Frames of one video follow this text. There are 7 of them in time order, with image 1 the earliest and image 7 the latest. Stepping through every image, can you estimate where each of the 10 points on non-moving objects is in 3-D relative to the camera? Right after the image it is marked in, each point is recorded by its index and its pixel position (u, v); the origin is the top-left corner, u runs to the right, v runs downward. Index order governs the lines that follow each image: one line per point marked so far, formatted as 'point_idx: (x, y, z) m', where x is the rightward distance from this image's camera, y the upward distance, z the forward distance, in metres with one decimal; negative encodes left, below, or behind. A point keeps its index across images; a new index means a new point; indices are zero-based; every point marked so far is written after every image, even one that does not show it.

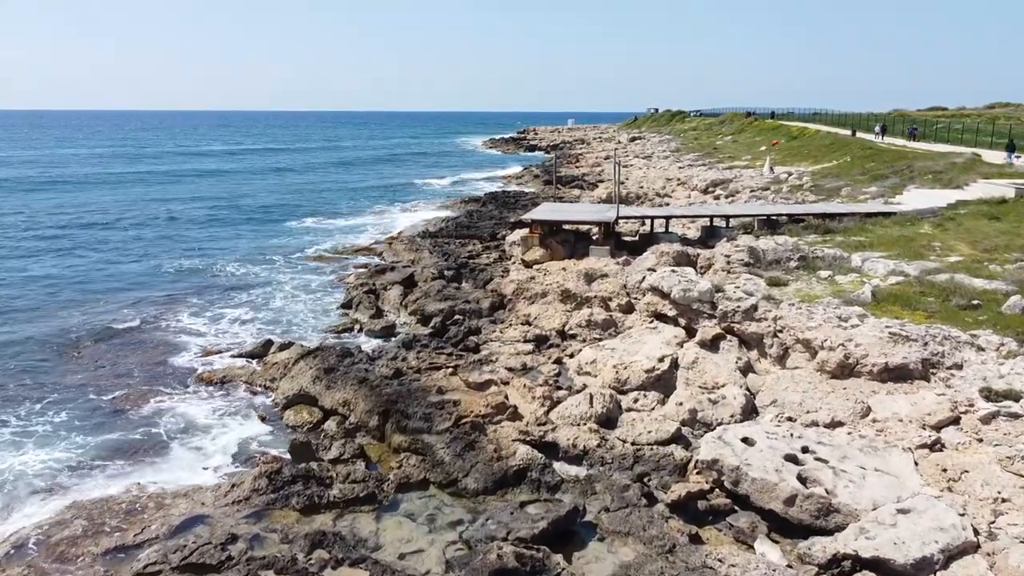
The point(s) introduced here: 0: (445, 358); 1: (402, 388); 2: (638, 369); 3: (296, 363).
0: (-1.6, -1.8, +18.8) m
1: (-2.4, -2.4, +16.9) m
2: (+2.5, -1.6, +16.2) m
3: (-5.1, -1.8, +18.9) m
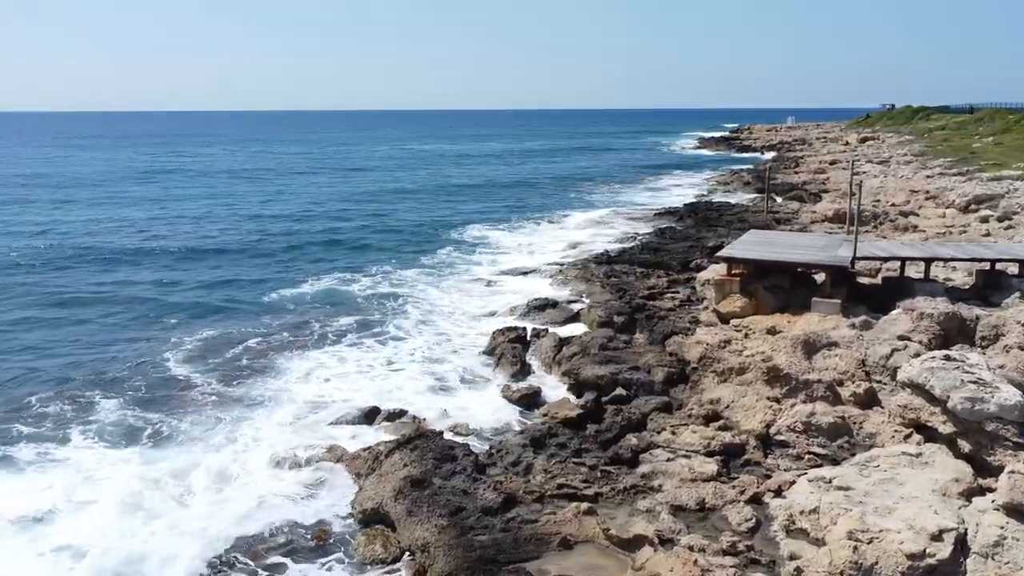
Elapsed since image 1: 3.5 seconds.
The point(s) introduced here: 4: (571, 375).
0: (+1.2, -3.1, +13.2) m
1: (-0.1, -3.7, +11.6) m
2: (+4.6, -3.1, +9.7) m
3: (-2.2, -3.0, +14.2) m
4: (+1.3, -1.9, +17.8) m
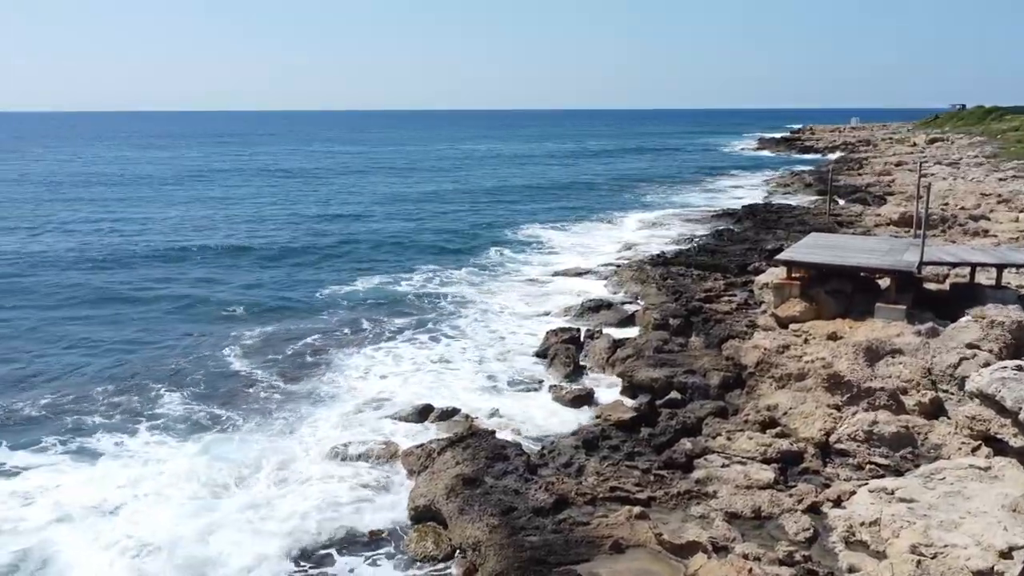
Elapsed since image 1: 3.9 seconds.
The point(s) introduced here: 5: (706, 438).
0: (+2.1, -3.1, +13.0) m
1: (+0.6, -3.7, +11.5) m
2: (+5.2, -3.2, +9.3) m
3: (-1.3, -3.0, +14.3) m
4: (+2.5, -2.0, +17.6) m
5: (+3.5, -2.7, +14.4) m
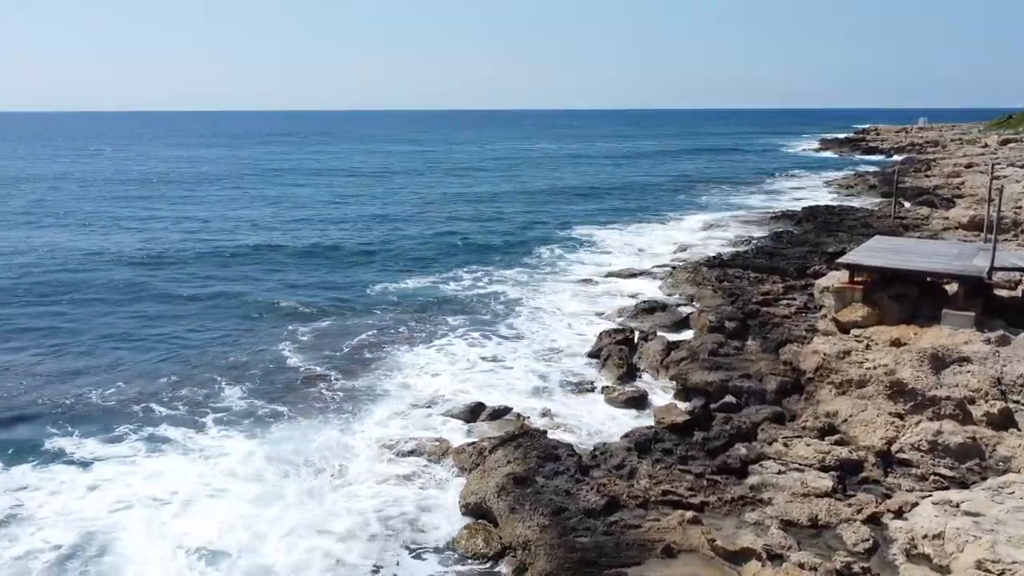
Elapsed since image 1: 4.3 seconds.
0: (+2.9, -3.2, +12.9) m
1: (+1.3, -3.7, +11.4) m
2: (+5.7, -3.3, +9.0) m
3: (-0.4, -2.9, +14.3) m
4: (+3.6, -2.0, +17.4) m
5: (+4.4, -2.7, +14.1) m
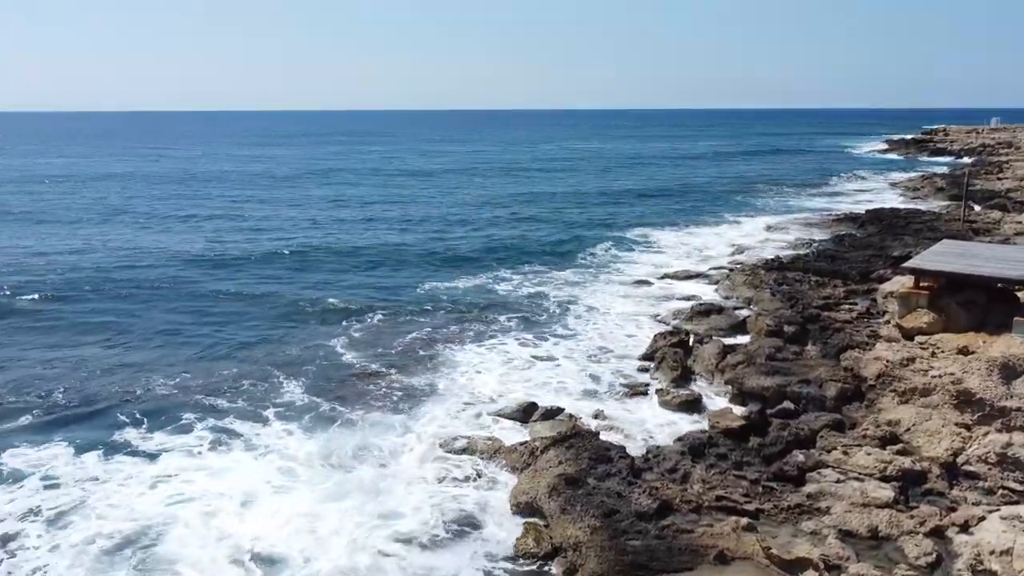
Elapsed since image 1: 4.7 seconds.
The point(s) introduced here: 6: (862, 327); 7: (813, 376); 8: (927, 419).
0: (+3.7, -3.2, +12.6) m
1: (+2.1, -3.7, +11.3) m
2: (+6.3, -3.4, +8.6) m
3: (+0.6, -2.9, +14.3) m
4: (+4.7, -2.1, +17.2) m
5: (+5.3, -2.8, +13.8) m
6: (+8.5, -0.9, +19.6) m
7: (+6.2, -1.8, +16.6) m
8: (+7.1, -2.2, +13.8) m
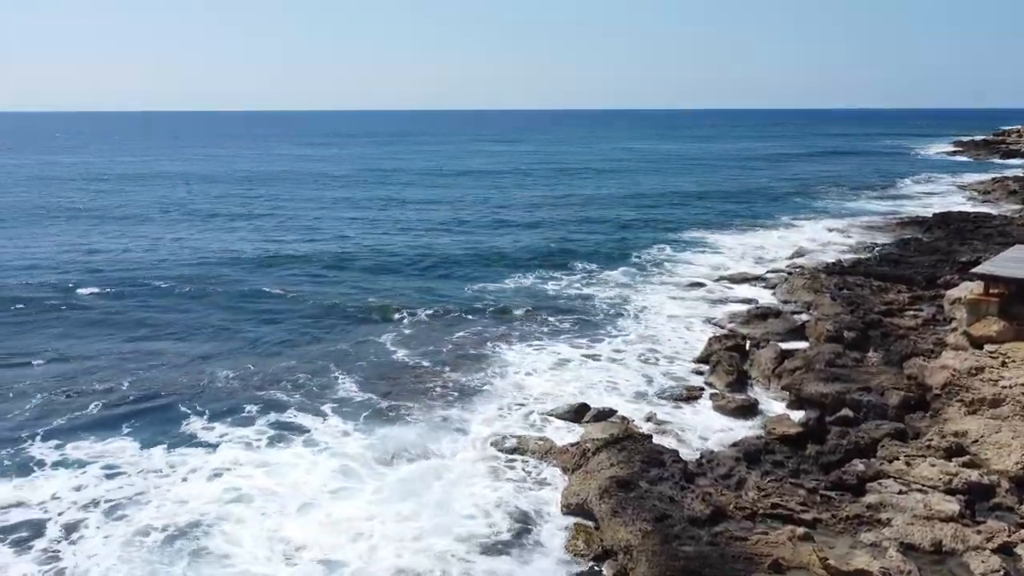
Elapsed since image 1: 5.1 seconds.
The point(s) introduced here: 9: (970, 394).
0: (+4.5, -3.3, +12.3) m
1: (+2.7, -3.7, +11.2) m
2: (+6.8, -3.5, +8.1) m
3: (+1.5, -2.9, +14.2) m
4: (+5.8, -2.1, +16.8) m
5: (+6.1, -2.9, +13.4) m
6: (+9.7, -1.1, +18.9) m
7: (+7.3, -1.9, +16.2) m
8: (+8.0, -2.3, +13.3) m
9: (+8.3, -1.9, +14.7) m
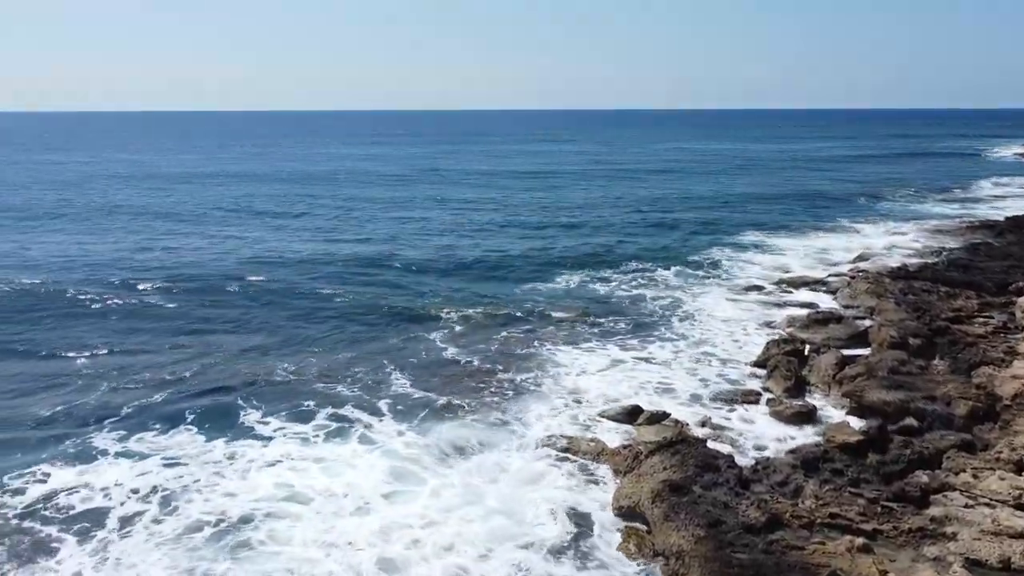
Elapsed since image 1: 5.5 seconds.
0: (+5.3, -3.3, +12.0) m
1: (+3.4, -3.8, +10.9) m
2: (+7.3, -3.6, +7.6) m
3: (+2.4, -3.0, +14.1) m
4: (+6.9, -2.2, +16.3) m
5: (+7.0, -3.0, +12.9) m
6: (+11.0, -1.2, +18.2) m
7: (+8.3, -2.0, +15.6) m
8: (+8.8, -2.5, +12.7) m
9: (+9.3, -2.0, +14.1) m
